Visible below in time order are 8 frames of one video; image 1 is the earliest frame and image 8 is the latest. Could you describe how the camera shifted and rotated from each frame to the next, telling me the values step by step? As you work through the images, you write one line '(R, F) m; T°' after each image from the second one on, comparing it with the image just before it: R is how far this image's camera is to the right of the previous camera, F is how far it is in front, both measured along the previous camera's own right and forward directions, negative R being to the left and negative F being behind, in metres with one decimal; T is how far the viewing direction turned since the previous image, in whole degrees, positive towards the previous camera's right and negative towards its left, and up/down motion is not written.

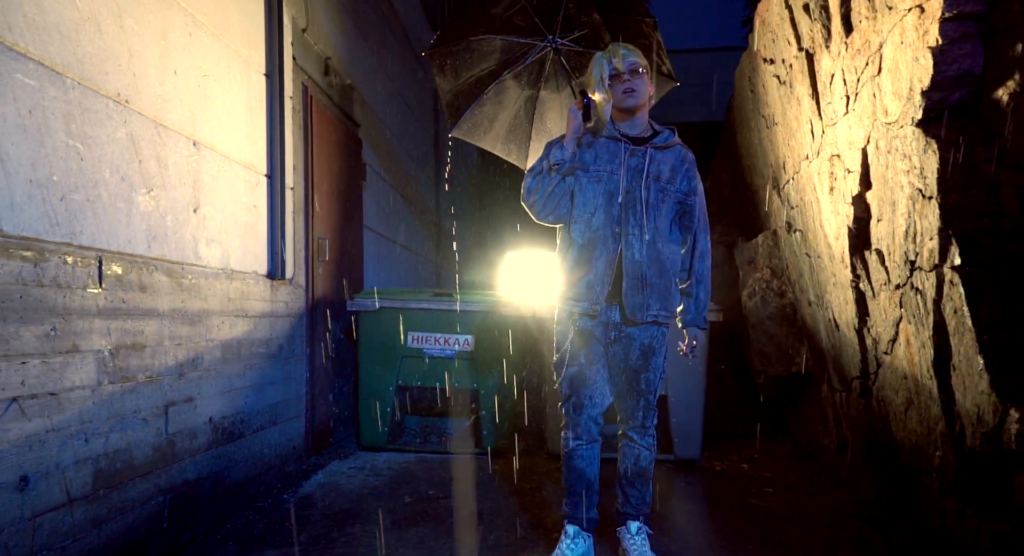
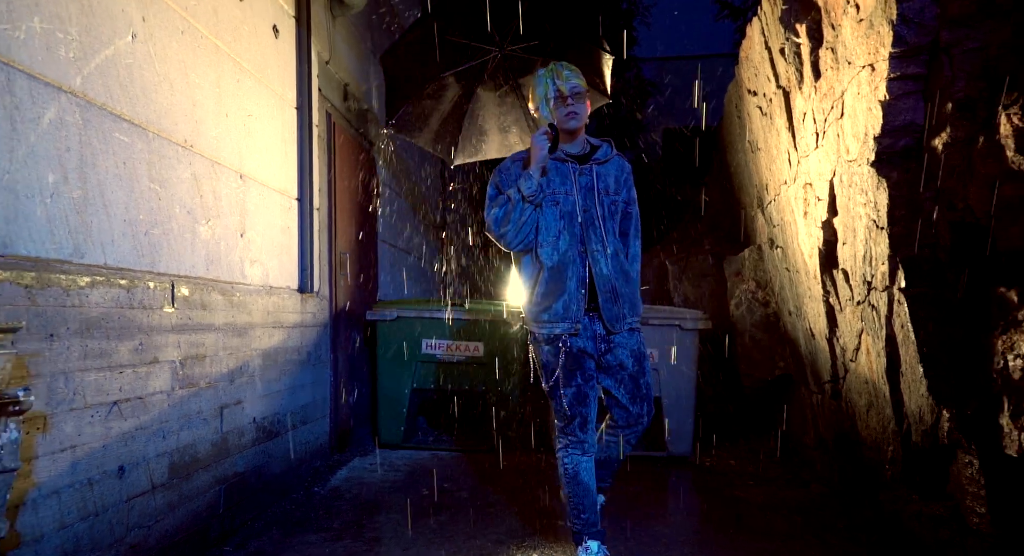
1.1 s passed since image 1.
(-0.1, -0.5) m; 0°
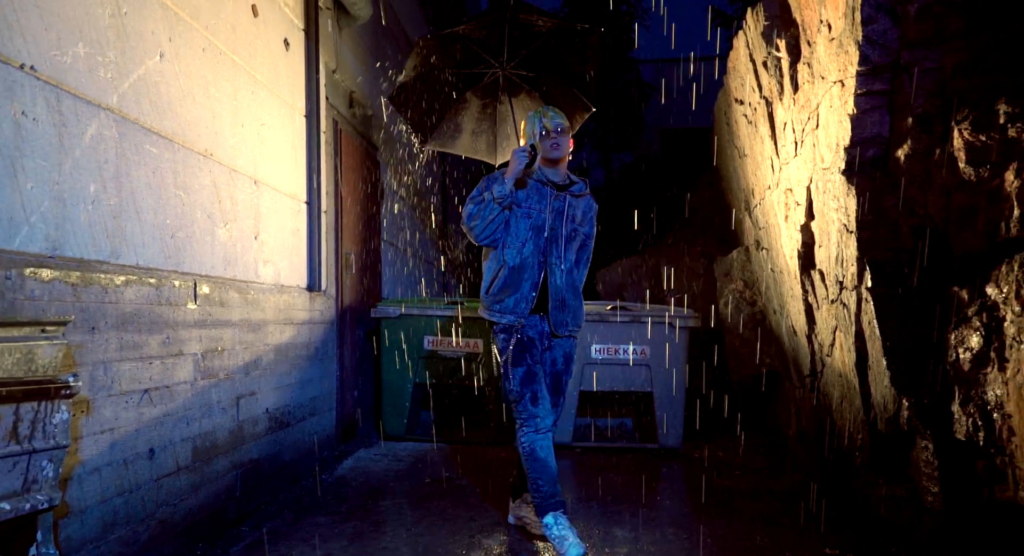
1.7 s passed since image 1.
(0.0, -0.3) m; 0°
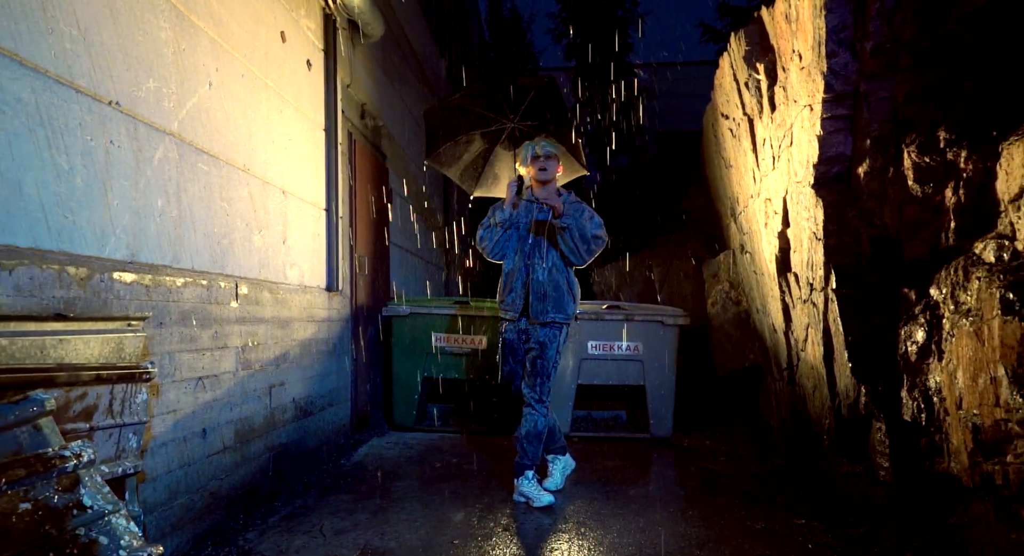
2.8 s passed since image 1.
(-0.1, -0.5) m; 0°
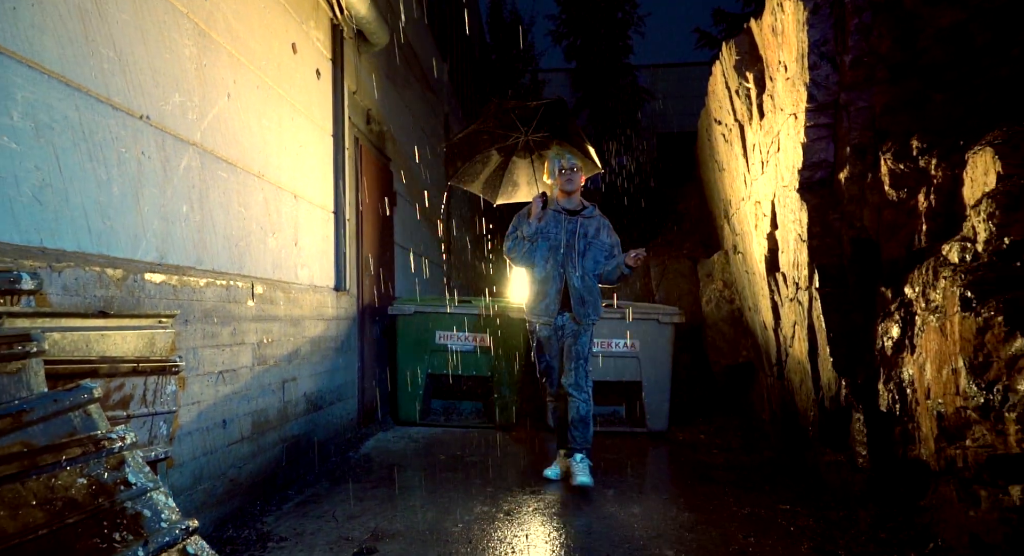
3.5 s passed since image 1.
(0.0, -0.2) m; 0°
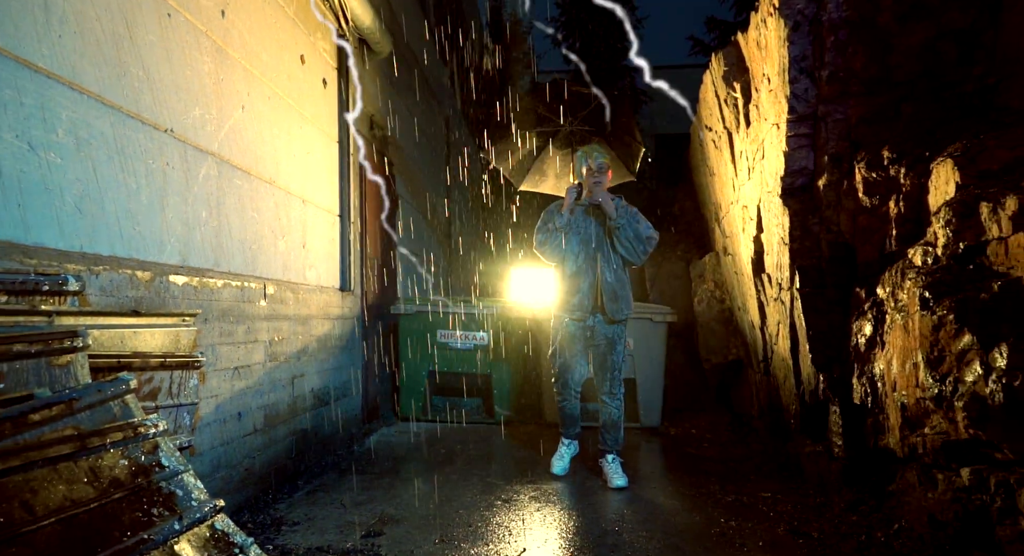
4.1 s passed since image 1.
(0.0, -0.2) m; 0°
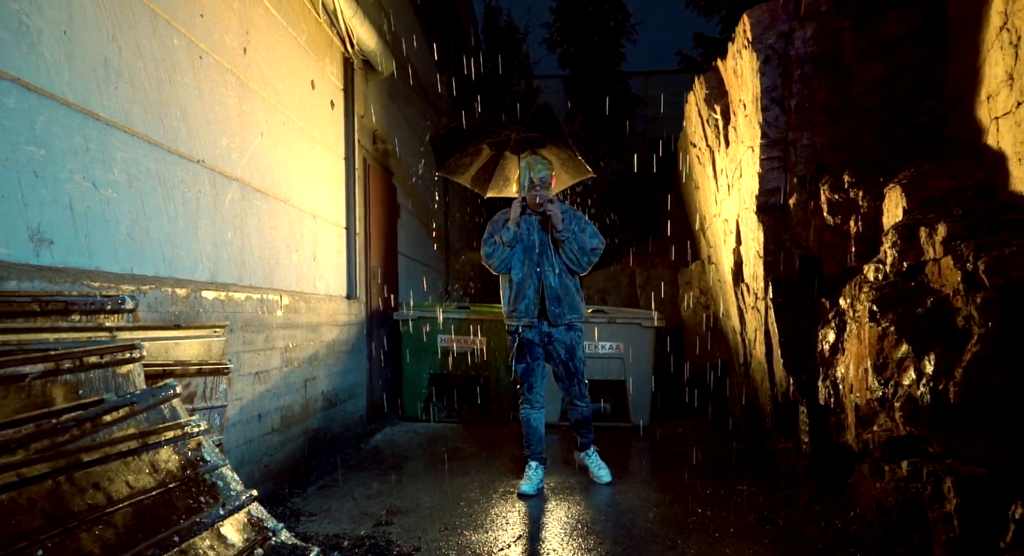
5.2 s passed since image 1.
(0.0, -0.4) m; 0°
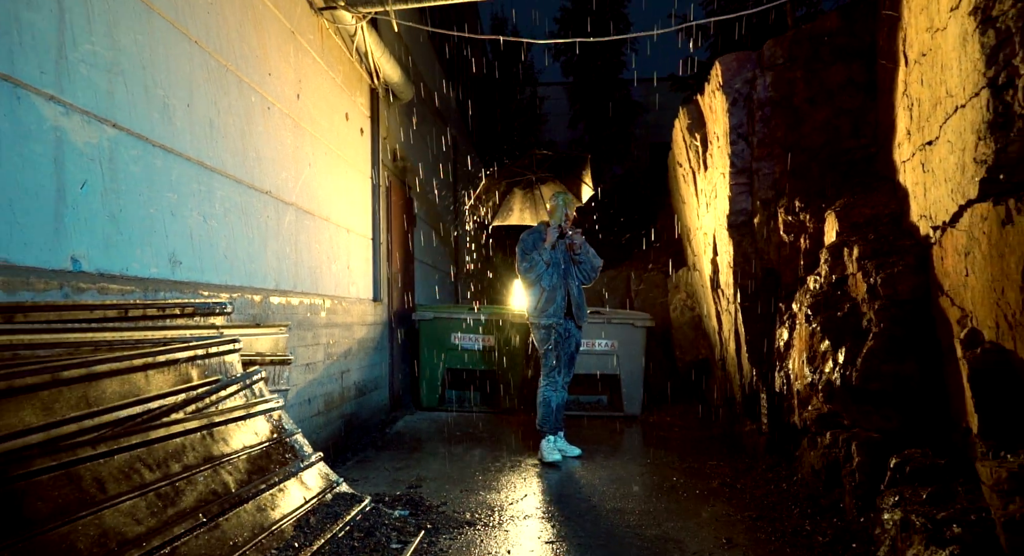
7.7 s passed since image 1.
(0.0, -0.9) m; 0°
